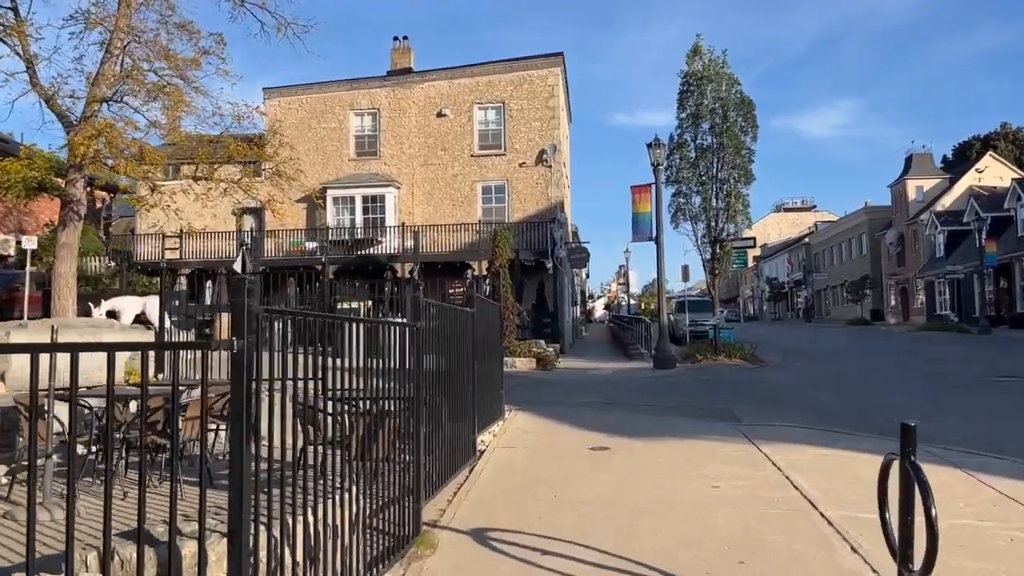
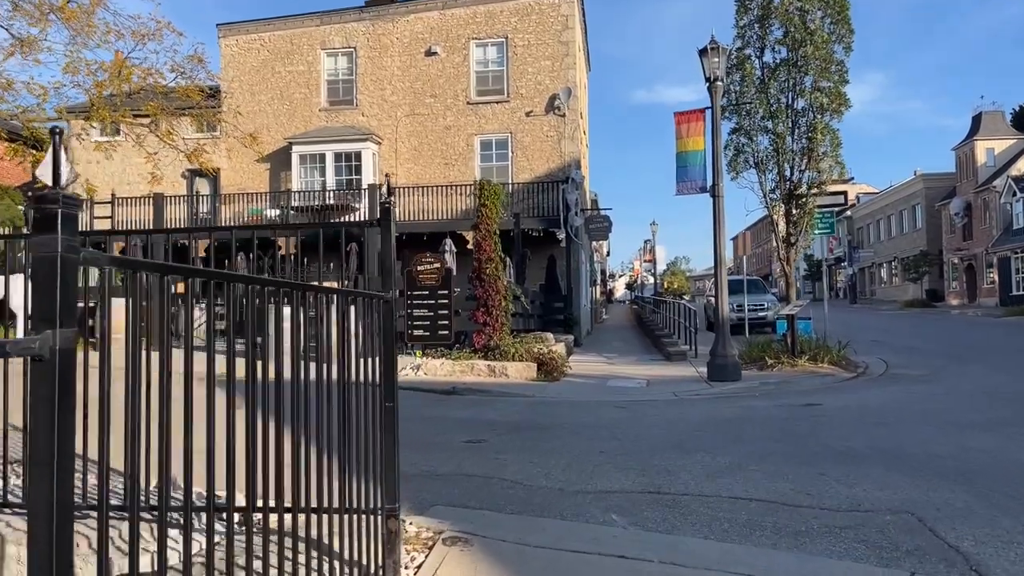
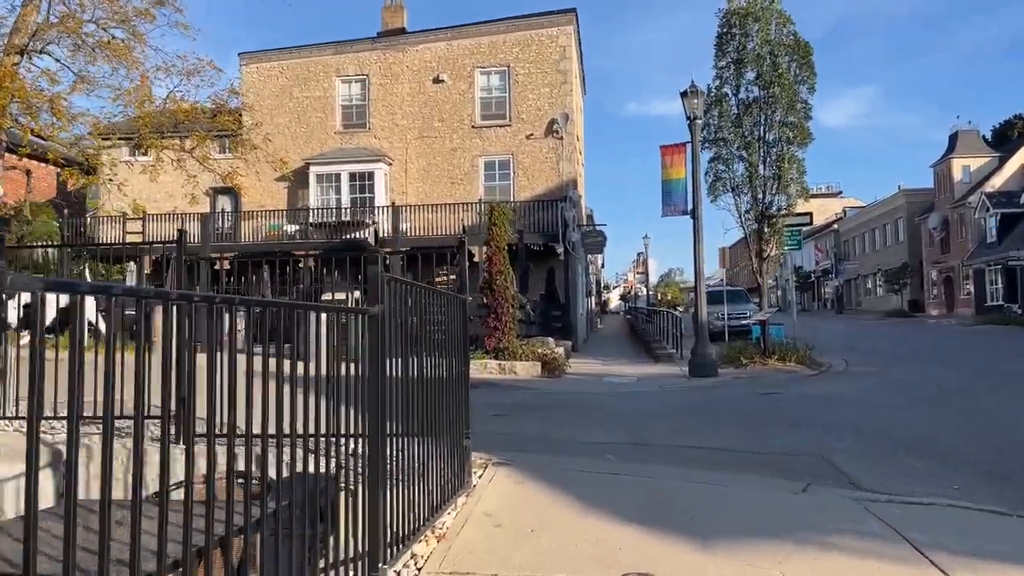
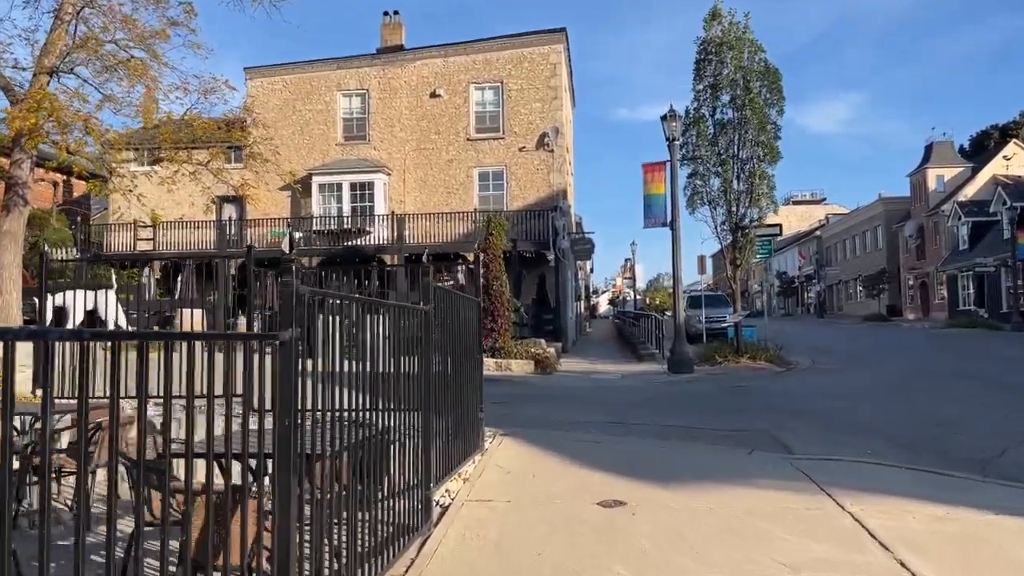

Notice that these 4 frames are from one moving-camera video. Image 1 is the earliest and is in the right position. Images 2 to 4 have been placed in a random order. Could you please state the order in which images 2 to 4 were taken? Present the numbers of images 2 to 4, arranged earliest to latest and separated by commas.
4, 3, 2
